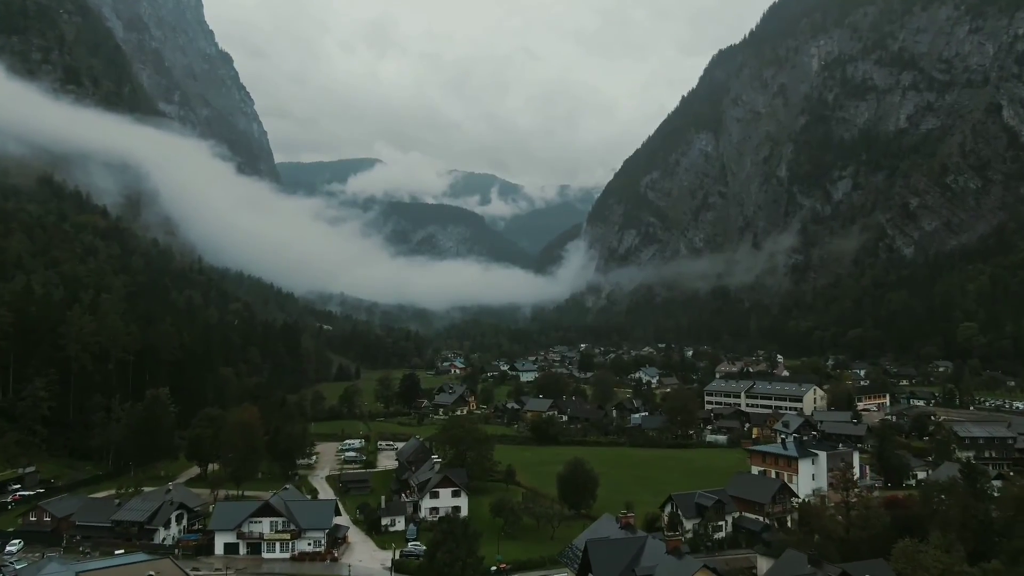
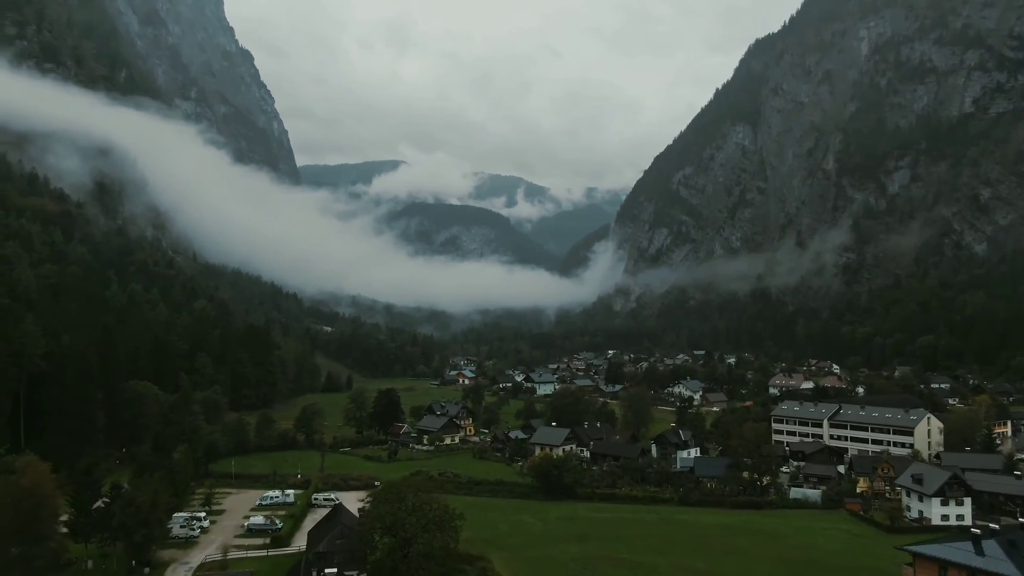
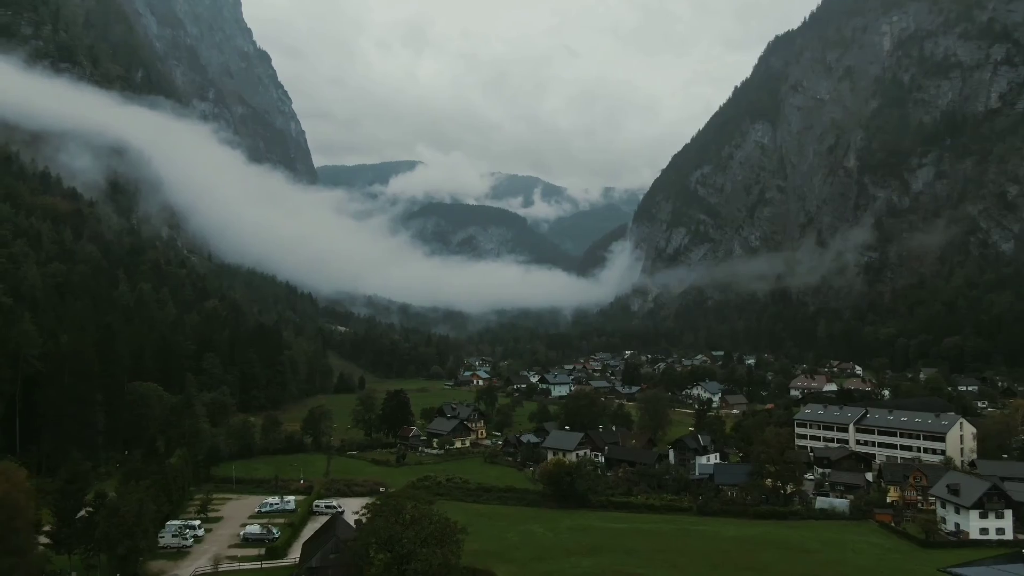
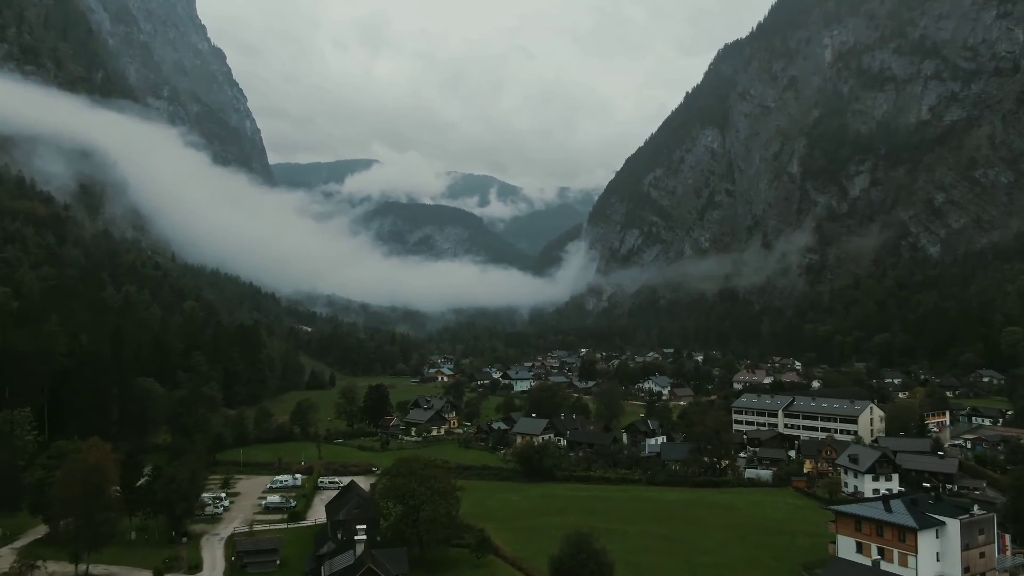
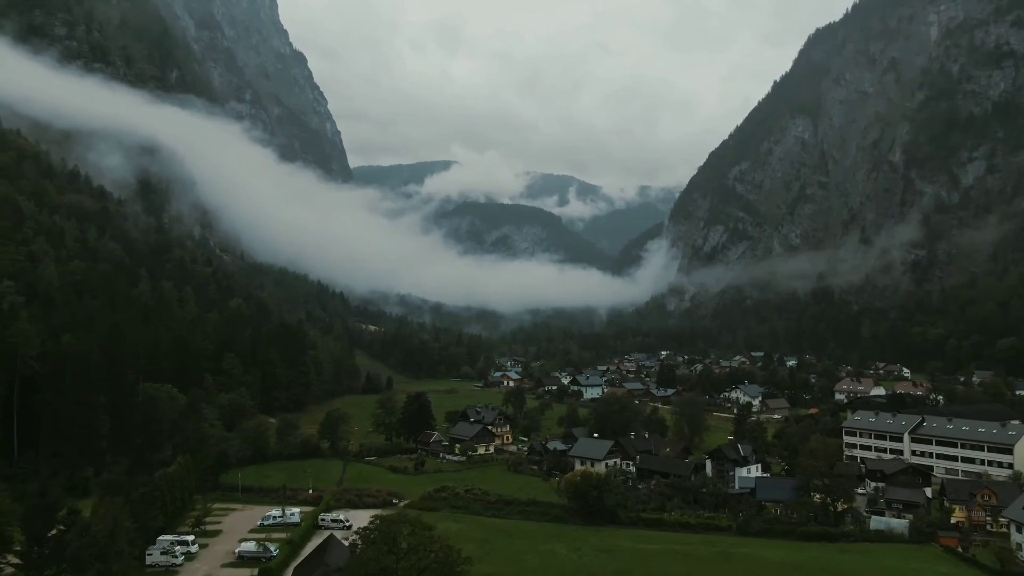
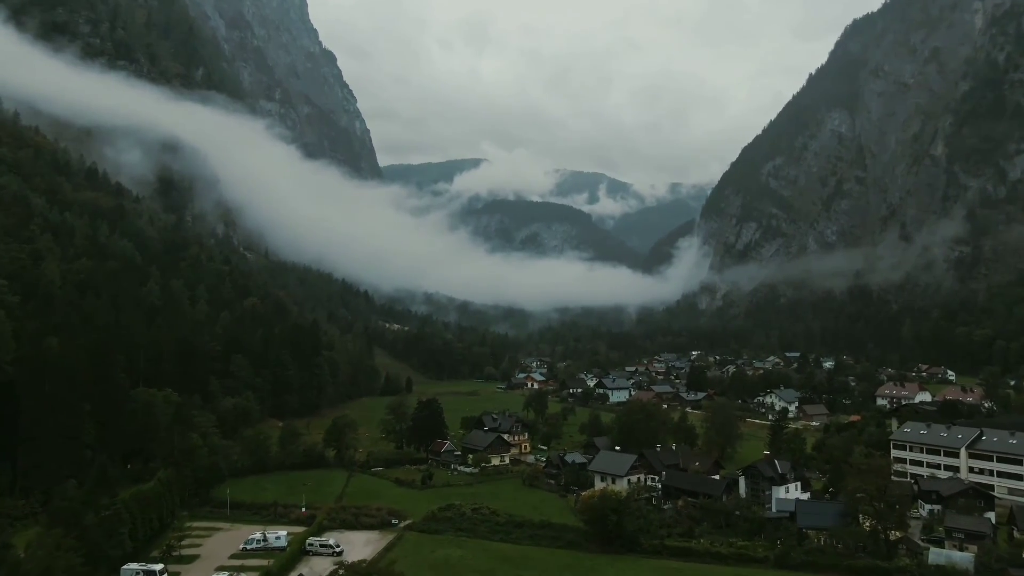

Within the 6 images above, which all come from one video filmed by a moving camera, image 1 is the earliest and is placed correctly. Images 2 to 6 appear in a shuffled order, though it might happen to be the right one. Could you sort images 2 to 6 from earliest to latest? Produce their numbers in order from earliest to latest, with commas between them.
4, 2, 3, 5, 6
